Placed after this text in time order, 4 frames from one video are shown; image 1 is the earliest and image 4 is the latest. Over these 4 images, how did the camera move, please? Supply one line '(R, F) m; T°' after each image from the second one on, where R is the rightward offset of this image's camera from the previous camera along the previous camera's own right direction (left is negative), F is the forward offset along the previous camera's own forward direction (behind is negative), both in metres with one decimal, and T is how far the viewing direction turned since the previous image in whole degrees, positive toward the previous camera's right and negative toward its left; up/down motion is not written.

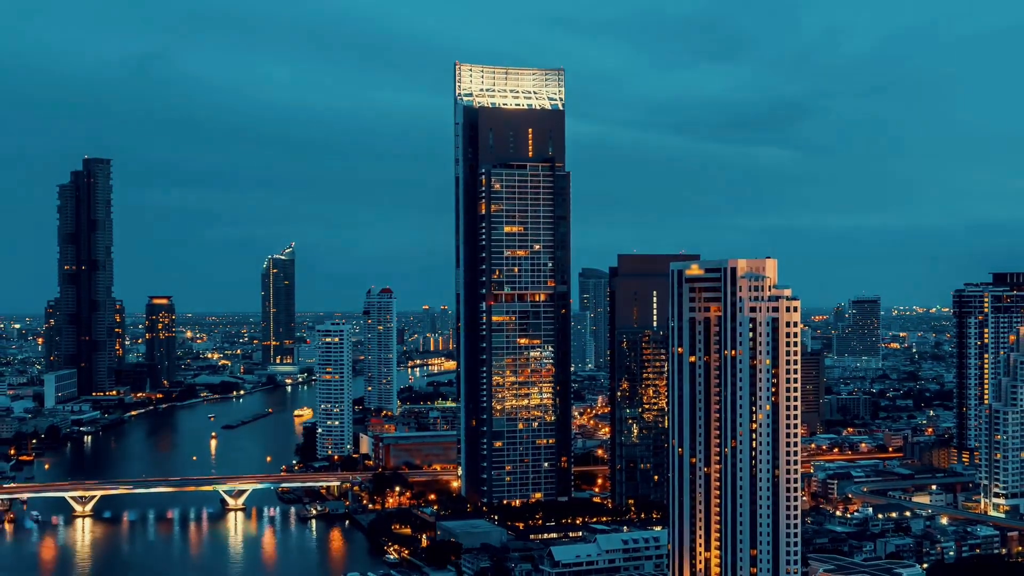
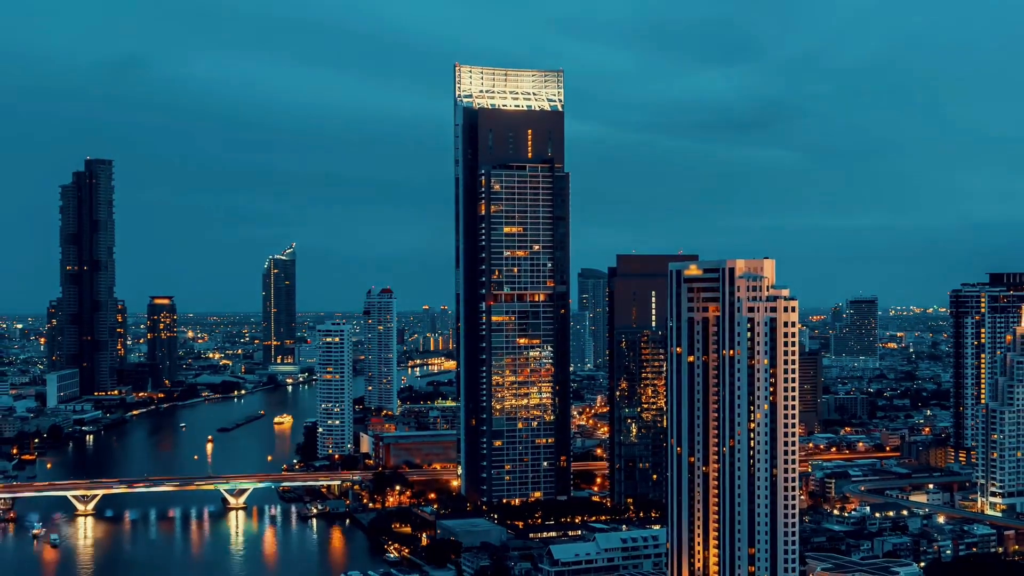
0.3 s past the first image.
(0.0, -0.3) m; 0°
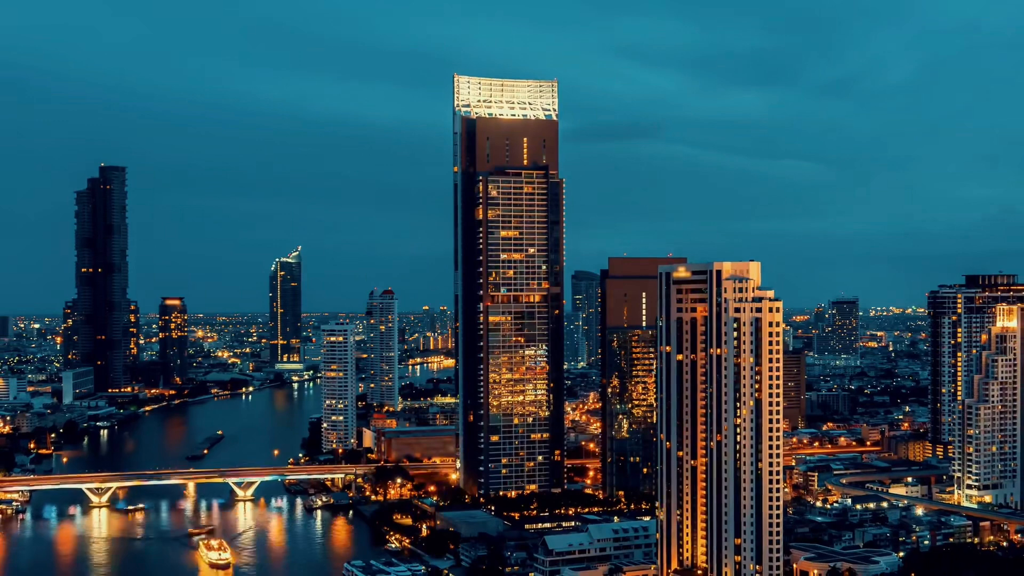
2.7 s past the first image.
(-0.1, -1.9) m; 0°
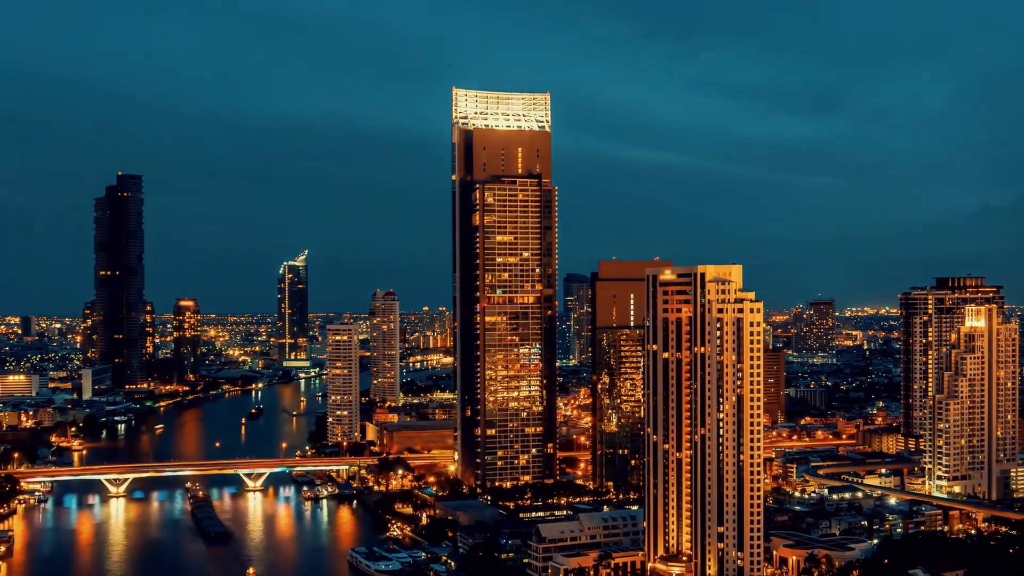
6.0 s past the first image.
(-0.1, -2.7) m; 0°
